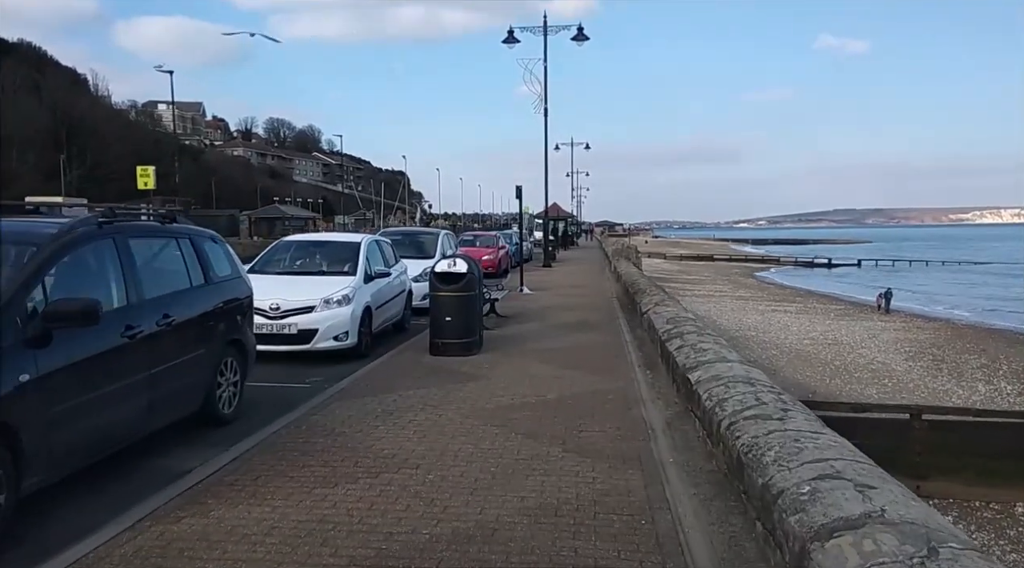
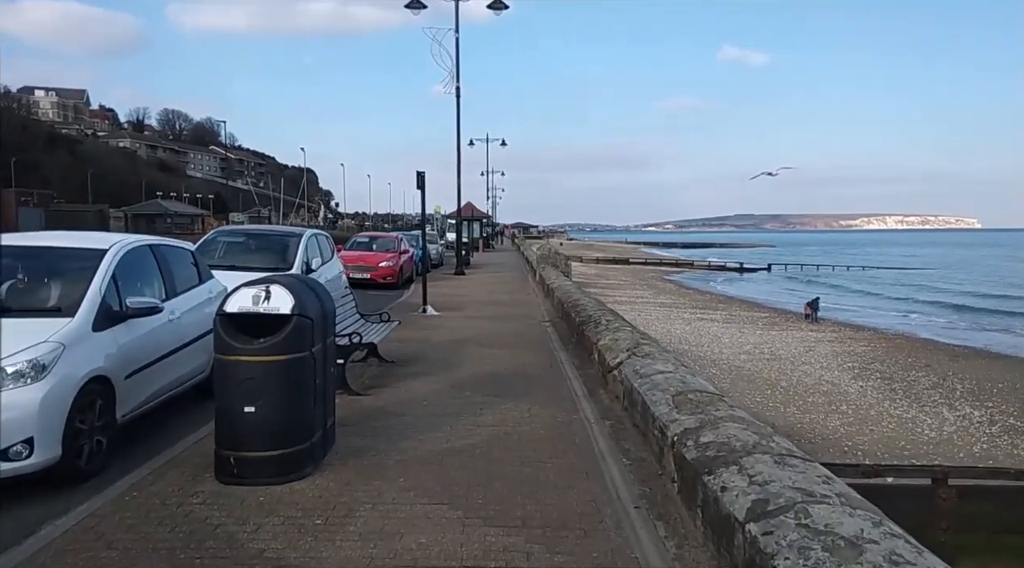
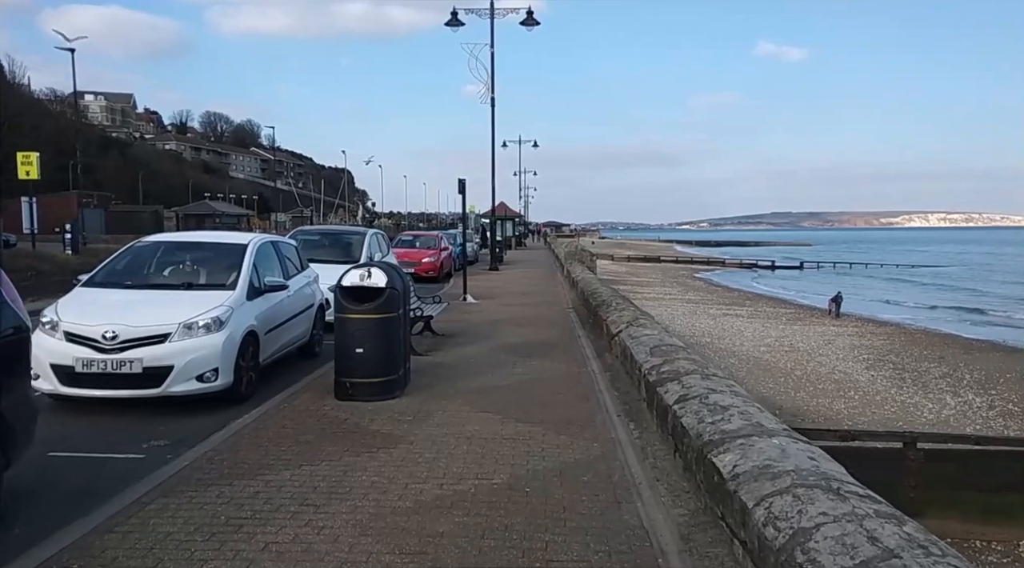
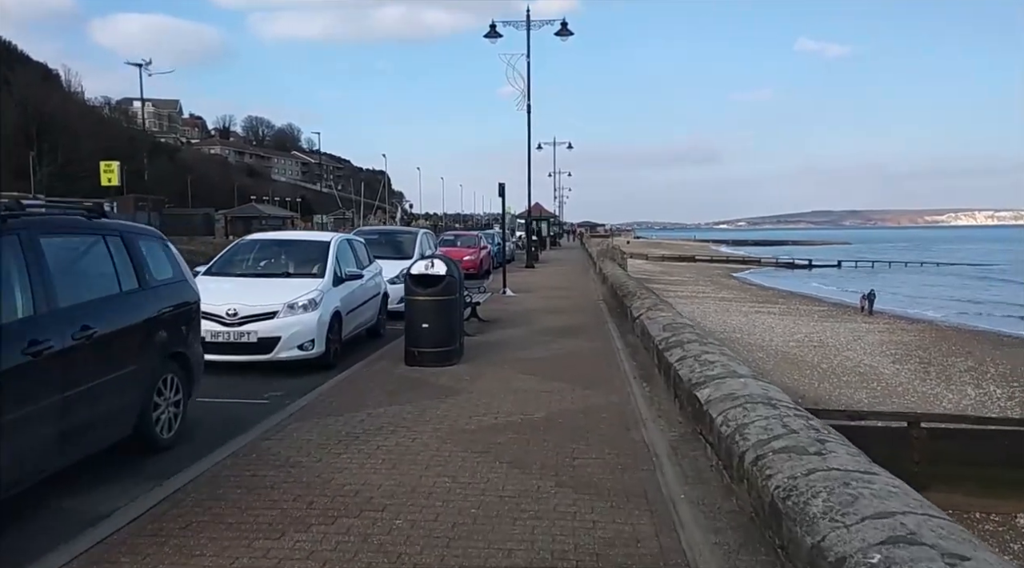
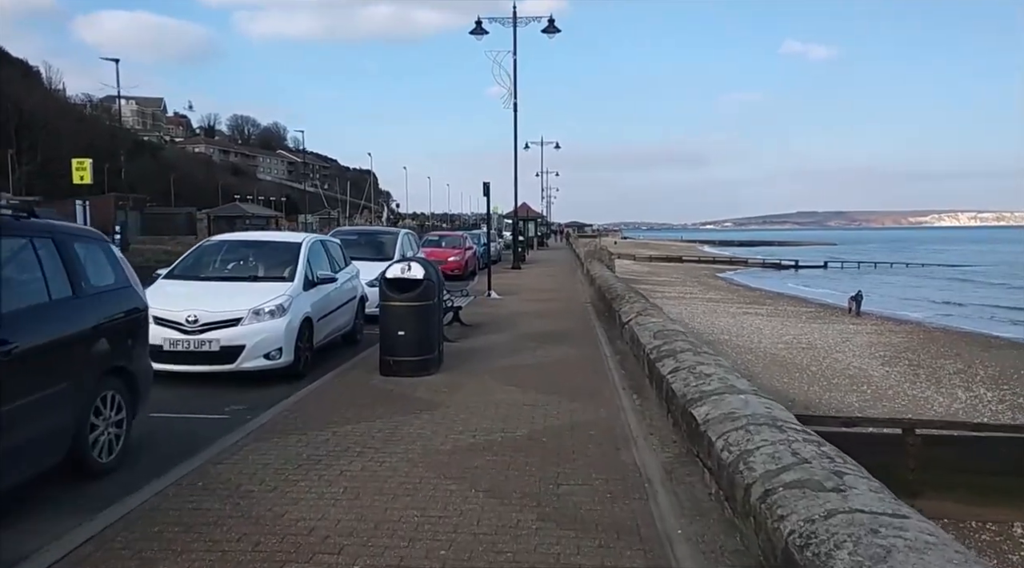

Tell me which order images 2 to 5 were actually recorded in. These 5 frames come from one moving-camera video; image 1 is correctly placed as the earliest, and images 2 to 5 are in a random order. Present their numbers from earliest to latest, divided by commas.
4, 5, 3, 2
